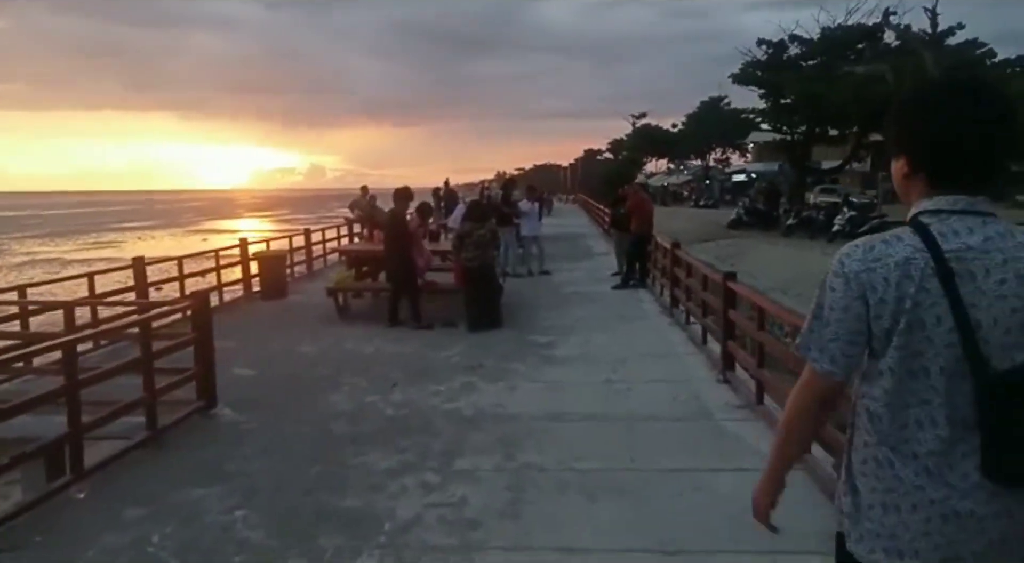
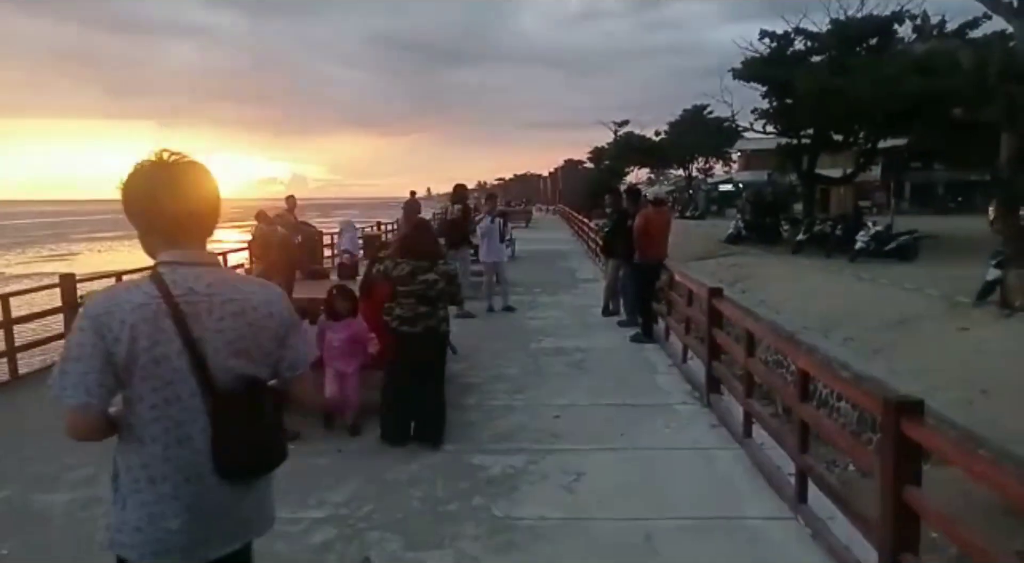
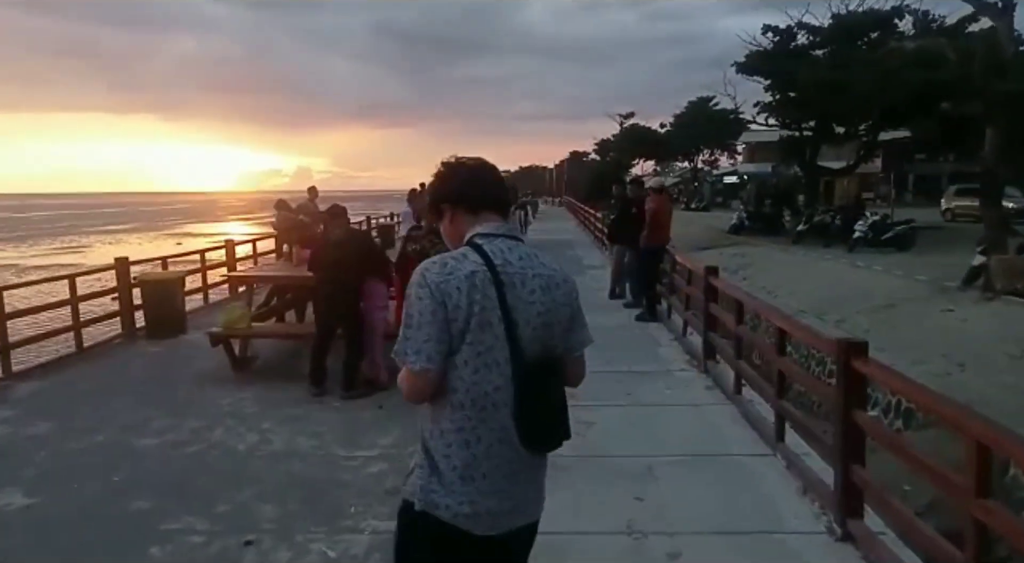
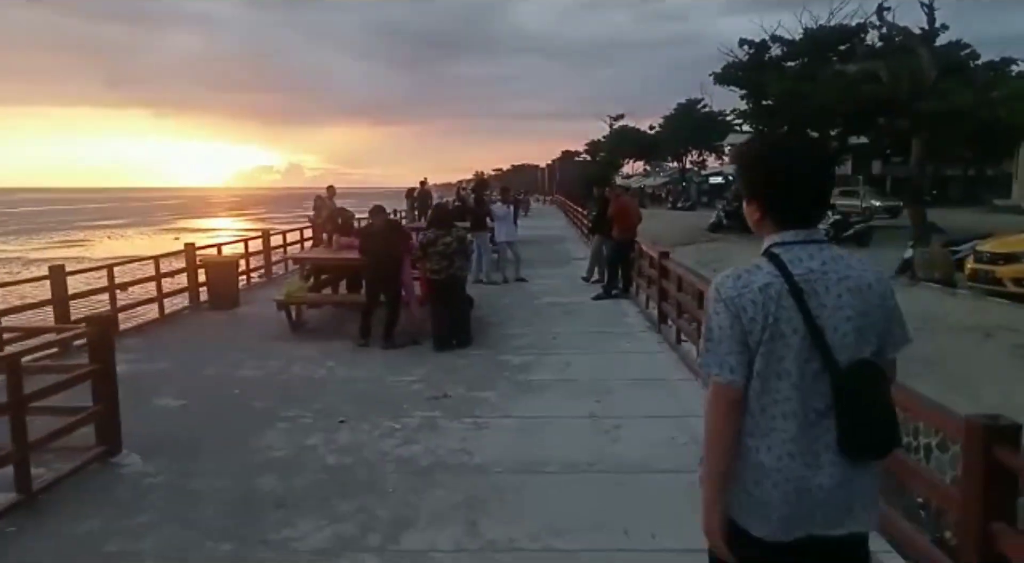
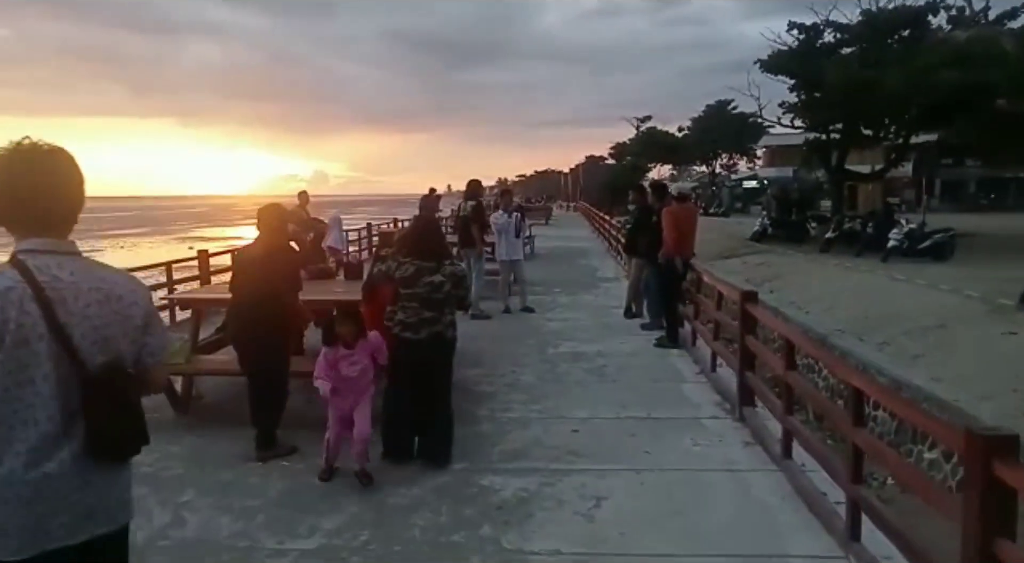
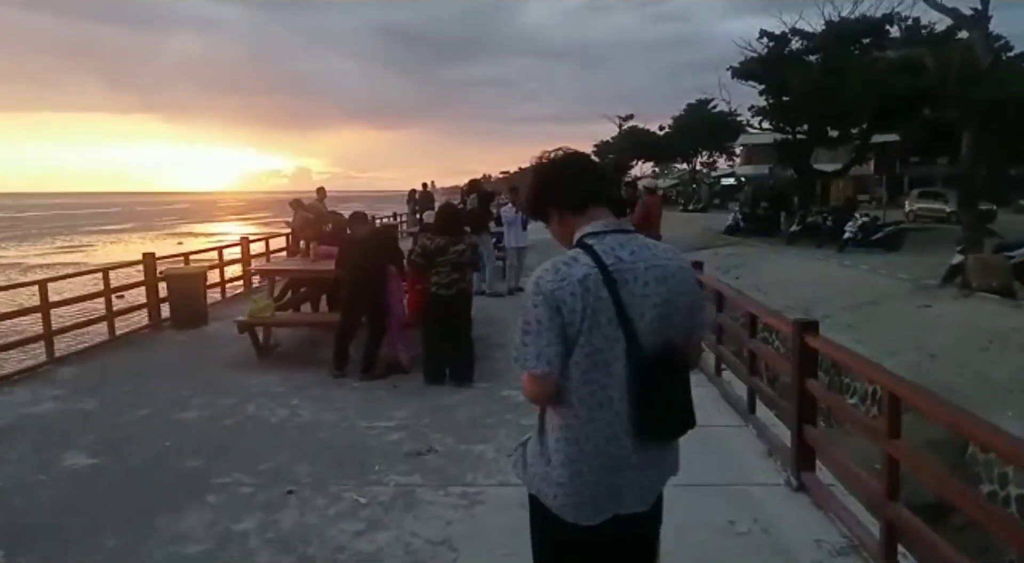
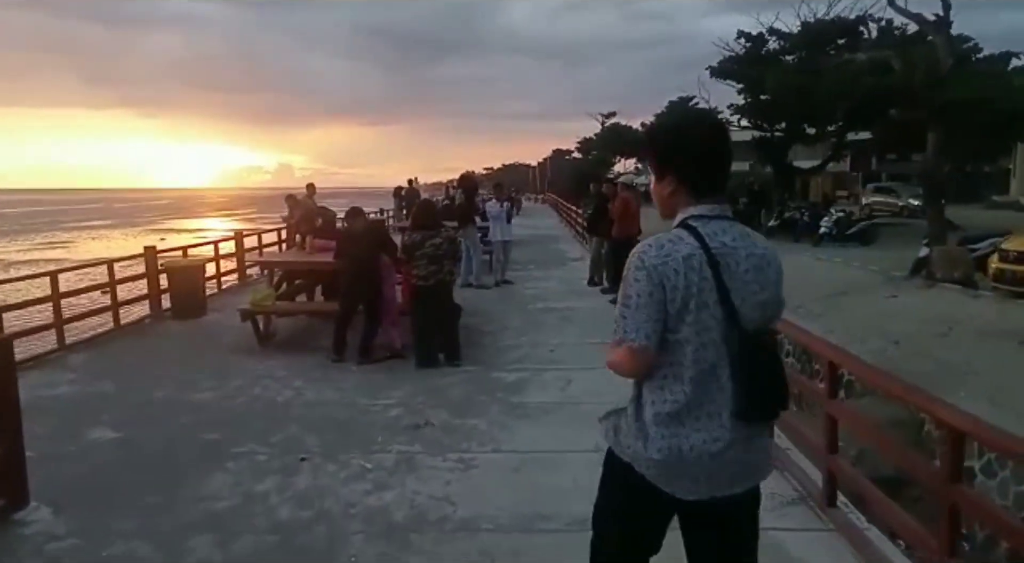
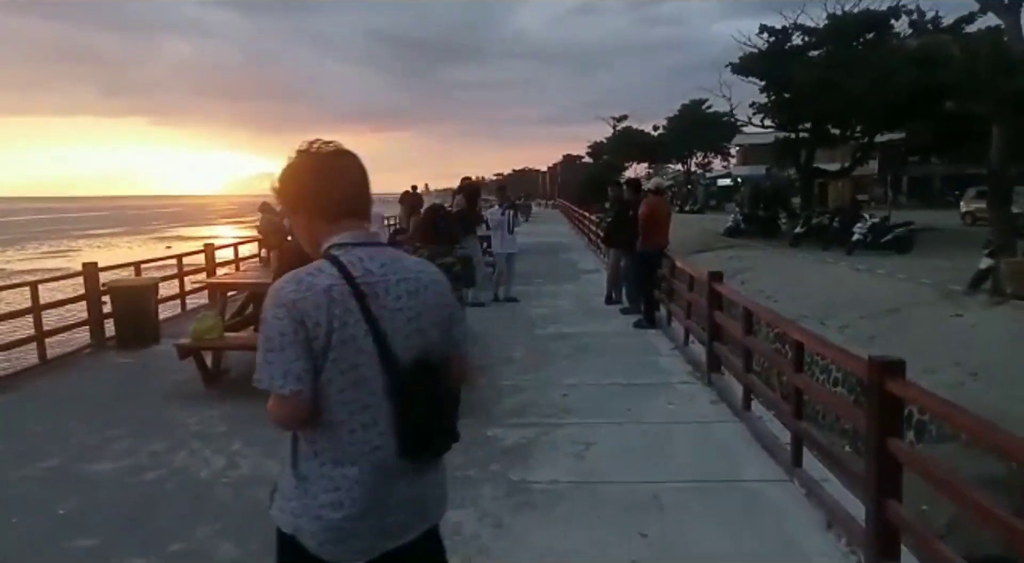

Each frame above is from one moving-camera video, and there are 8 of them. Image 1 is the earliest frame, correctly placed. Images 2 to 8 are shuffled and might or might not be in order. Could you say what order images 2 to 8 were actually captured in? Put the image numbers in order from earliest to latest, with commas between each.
4, 7, 6, 3, 8, 2, 5
